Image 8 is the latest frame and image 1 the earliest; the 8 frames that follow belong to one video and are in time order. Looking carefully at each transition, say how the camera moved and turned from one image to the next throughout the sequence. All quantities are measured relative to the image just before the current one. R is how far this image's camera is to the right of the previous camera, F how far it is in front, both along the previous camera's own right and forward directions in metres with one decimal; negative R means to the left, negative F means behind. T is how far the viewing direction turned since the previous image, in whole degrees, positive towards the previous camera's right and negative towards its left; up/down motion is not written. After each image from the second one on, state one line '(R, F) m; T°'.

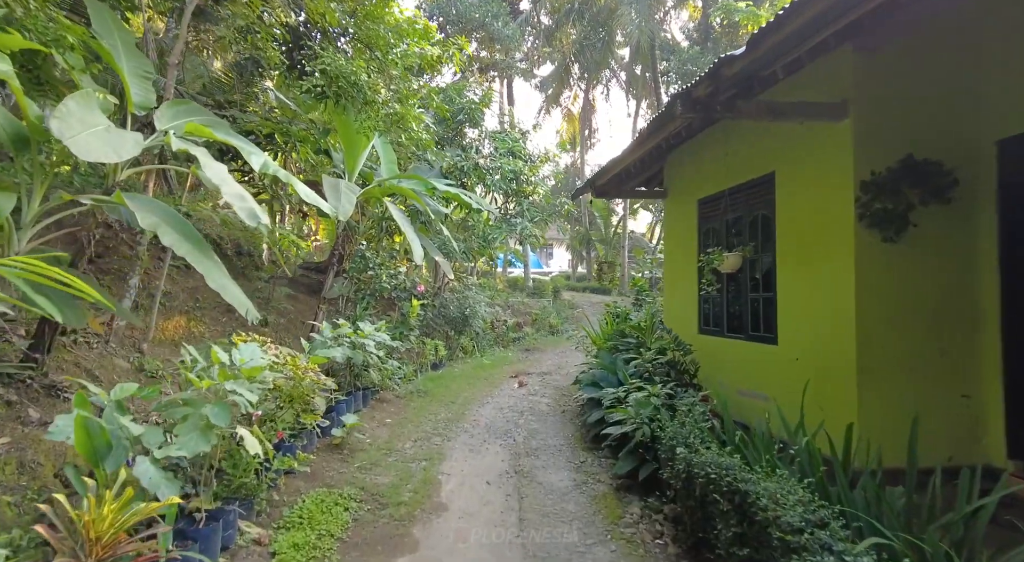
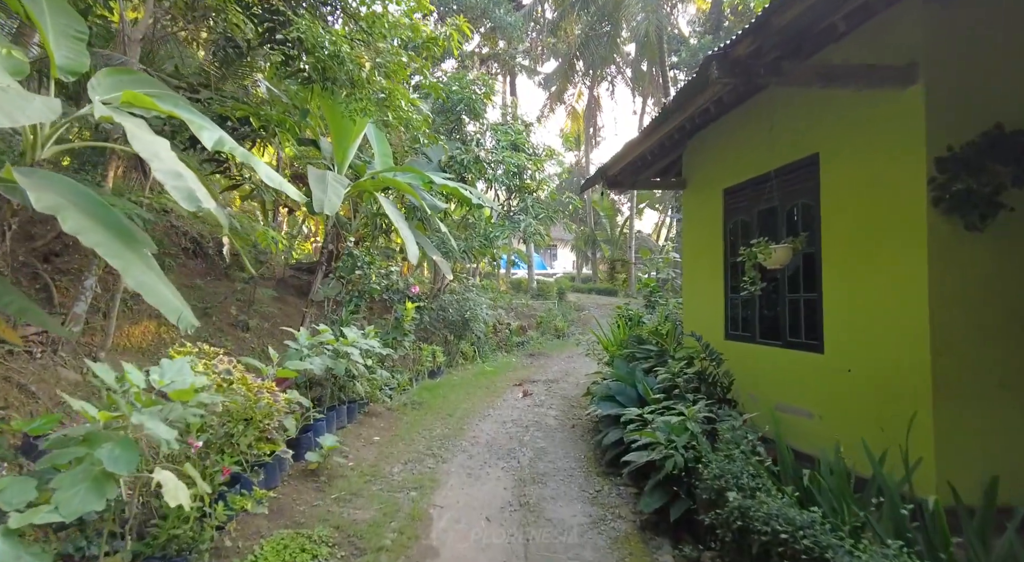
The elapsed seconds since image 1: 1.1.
(0.0, +0.6) m; 0°
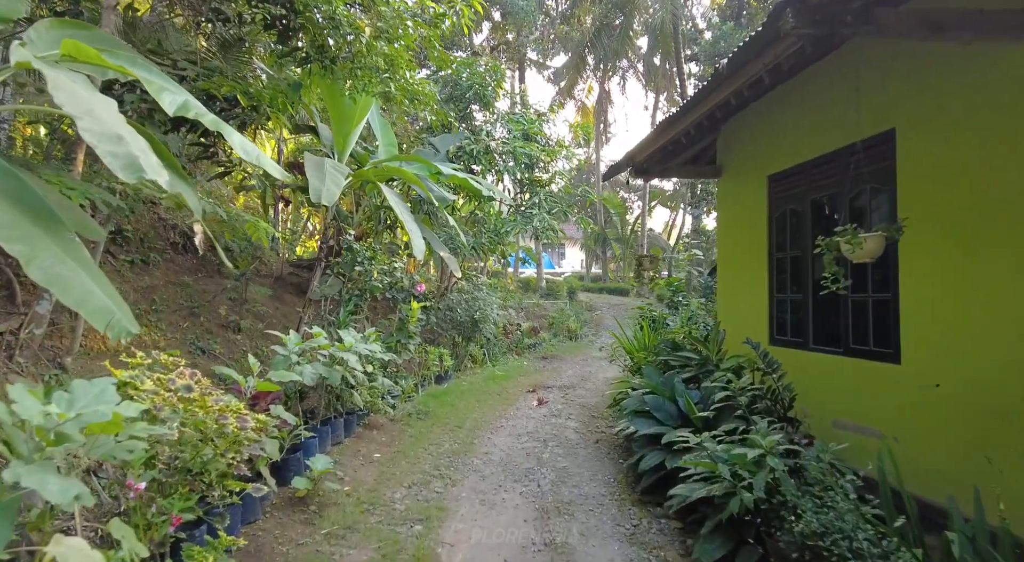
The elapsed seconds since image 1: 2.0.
(-0.1, +0.5) m; -1°
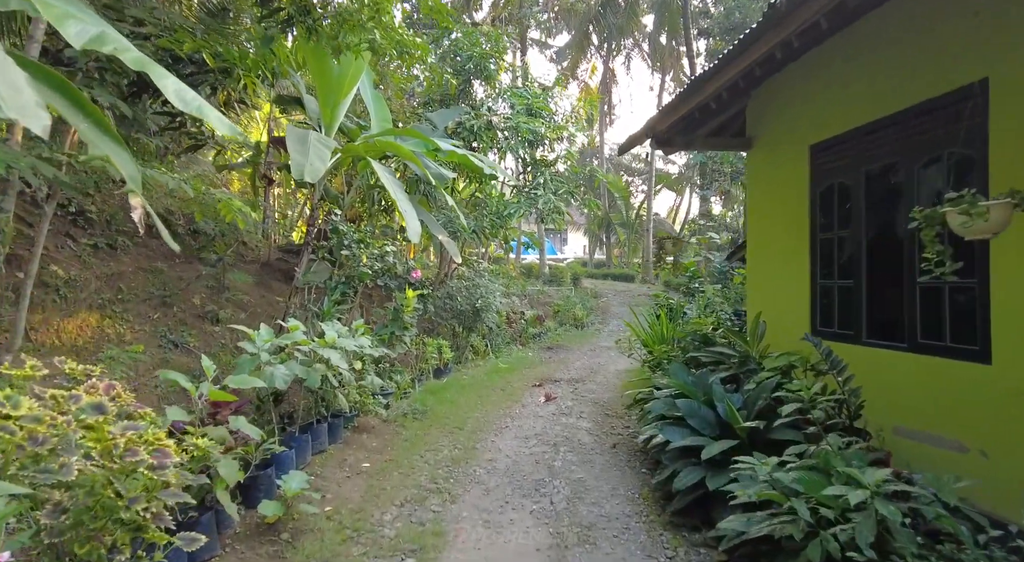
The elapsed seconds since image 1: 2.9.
(0.0, +0.5) m; 0°
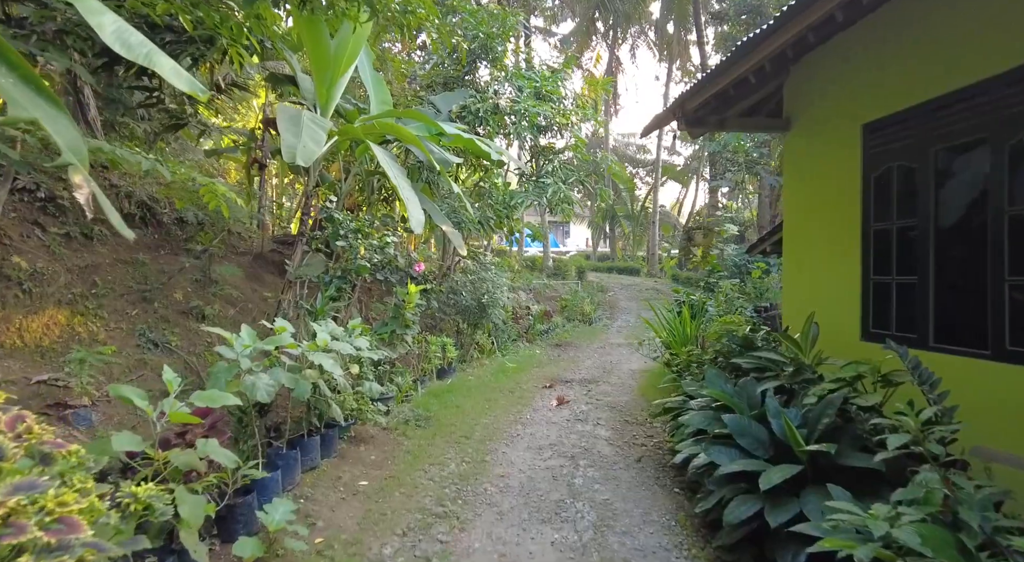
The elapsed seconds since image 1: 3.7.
(-0.1, +0.4) m; 0°
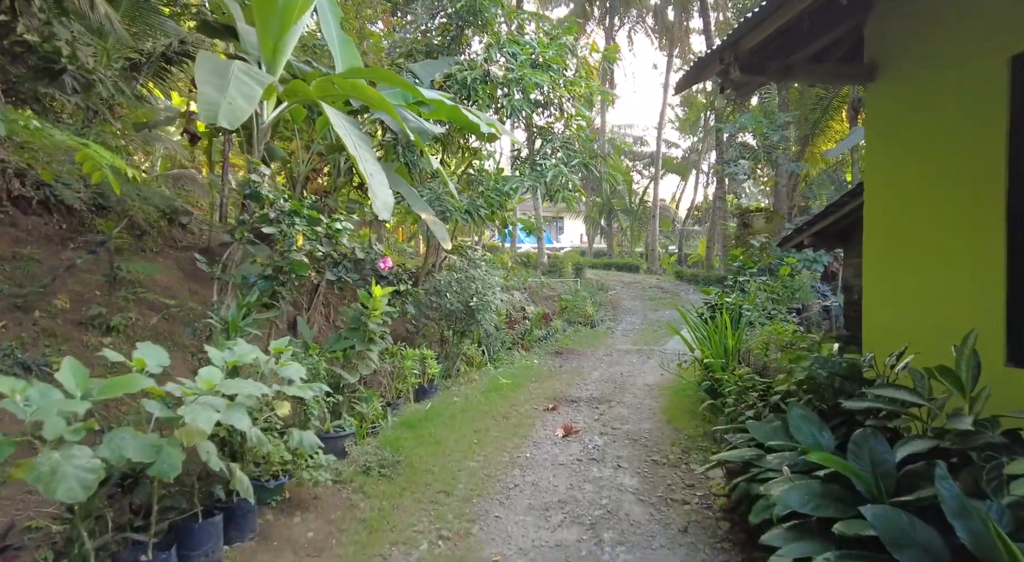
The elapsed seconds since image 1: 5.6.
(0.0, +1.1) m; +1°
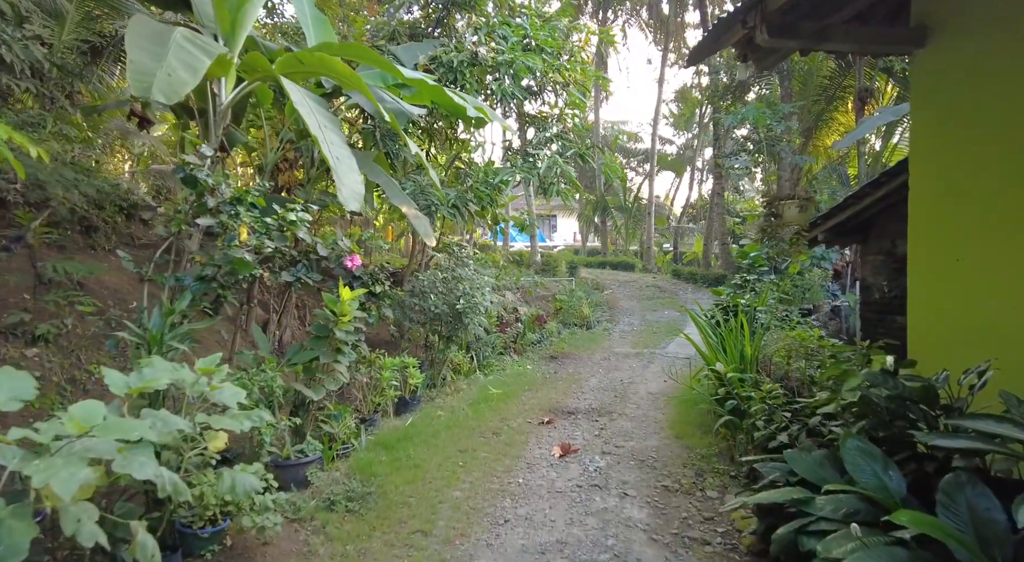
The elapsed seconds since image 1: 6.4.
(0.0, +0.5) m; +1°
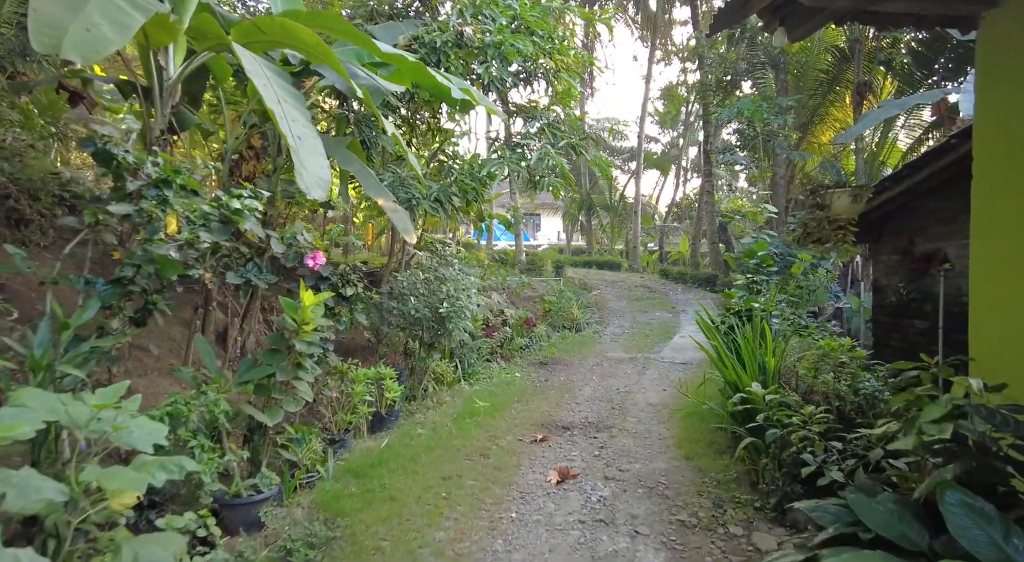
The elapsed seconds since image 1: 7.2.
(0.0, +0.5) m; +2°
